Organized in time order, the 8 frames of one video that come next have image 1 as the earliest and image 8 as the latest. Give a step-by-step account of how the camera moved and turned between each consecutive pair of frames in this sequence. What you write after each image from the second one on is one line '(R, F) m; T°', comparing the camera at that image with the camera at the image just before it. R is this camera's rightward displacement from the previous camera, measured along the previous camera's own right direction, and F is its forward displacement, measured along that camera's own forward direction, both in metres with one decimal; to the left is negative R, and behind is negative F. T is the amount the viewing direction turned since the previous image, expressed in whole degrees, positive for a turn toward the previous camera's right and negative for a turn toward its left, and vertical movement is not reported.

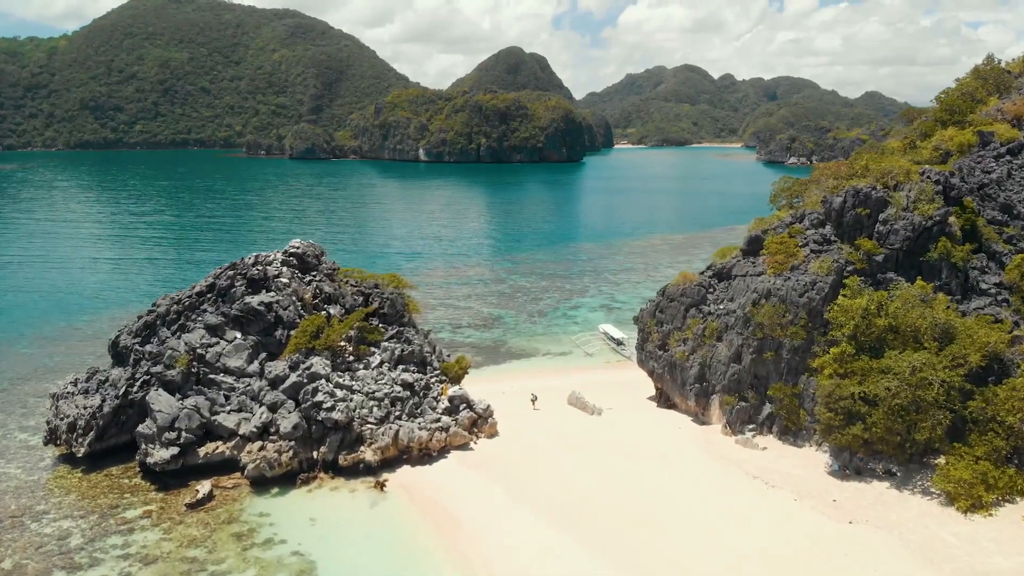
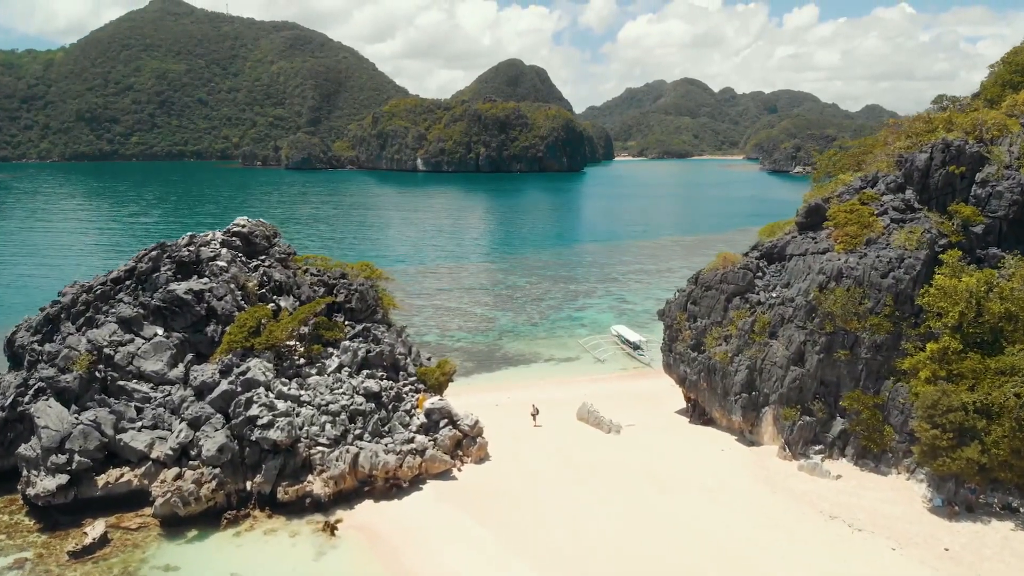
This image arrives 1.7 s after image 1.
(+0.2, +6.4) m; 0°
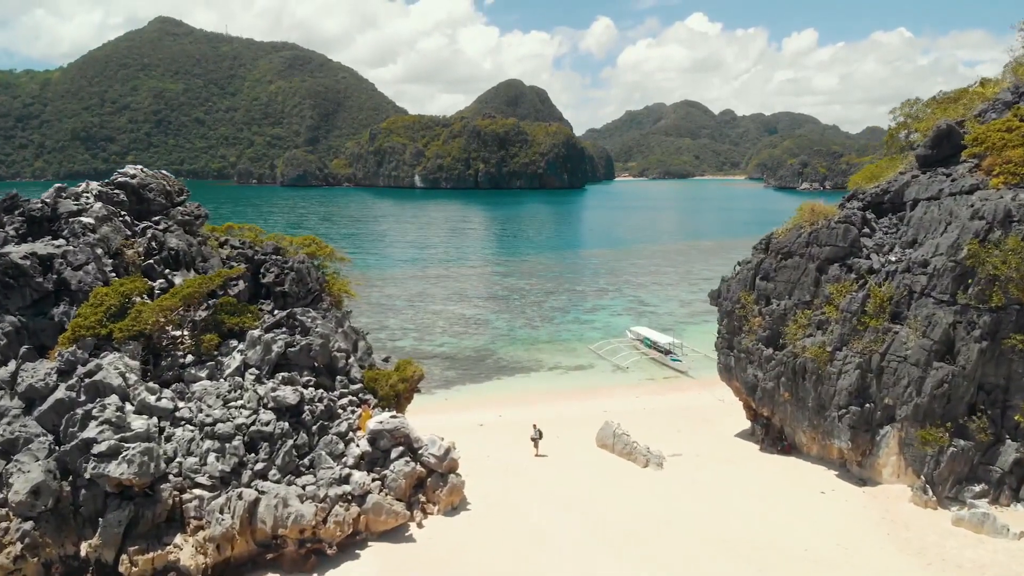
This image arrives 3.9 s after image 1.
(+0.3, +7.7) m; 0°
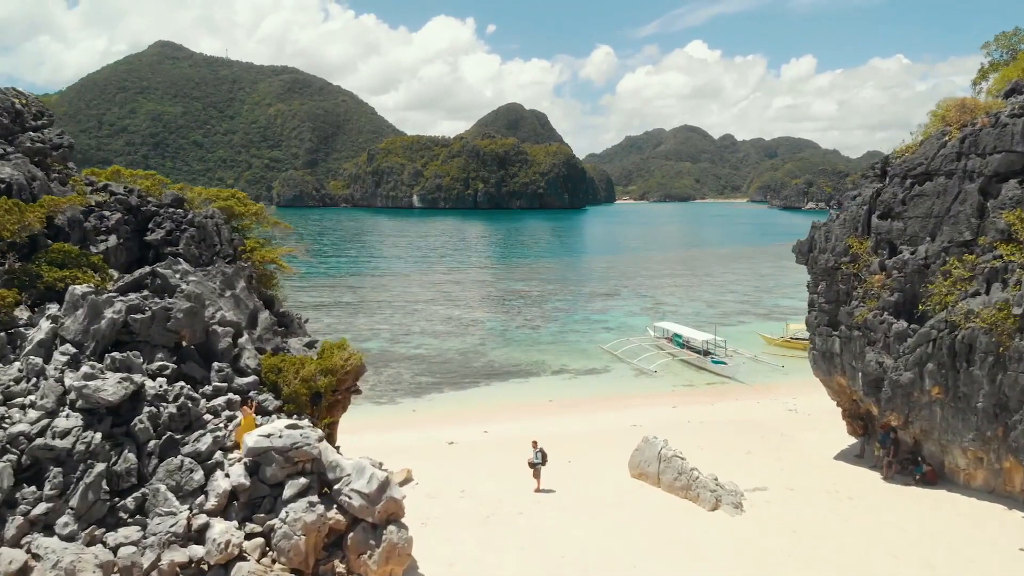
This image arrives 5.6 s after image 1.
(+0.2, +6.0) m; 0°
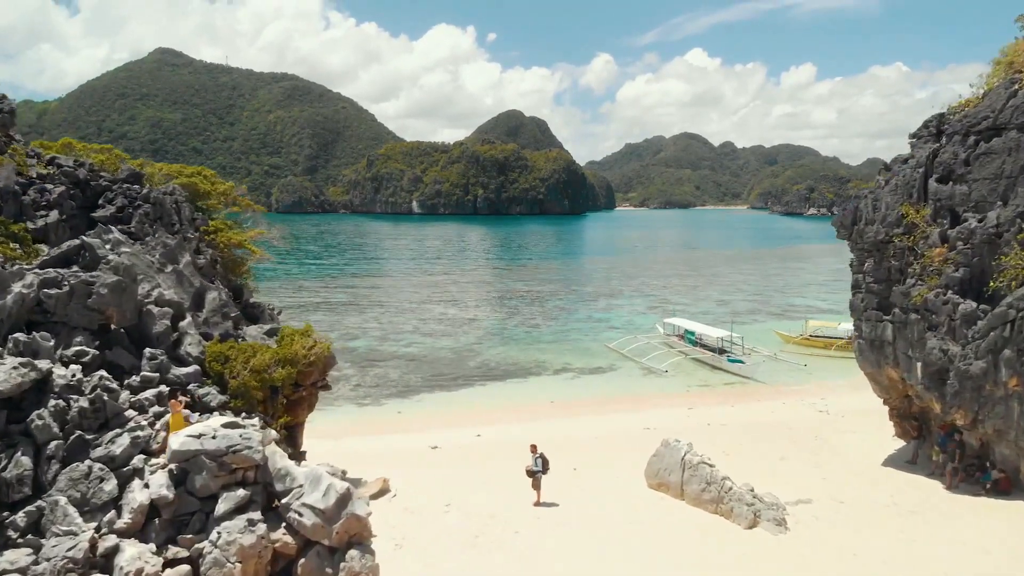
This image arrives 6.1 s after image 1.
(+0.1, +1.7) m; 0°
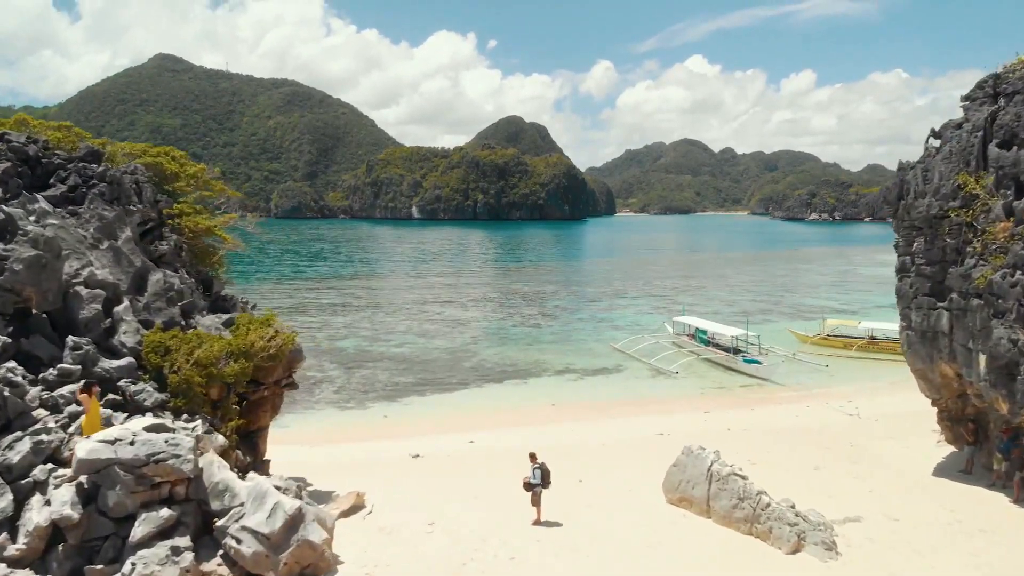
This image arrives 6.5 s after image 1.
(+0.1, +1.3) m; 0°
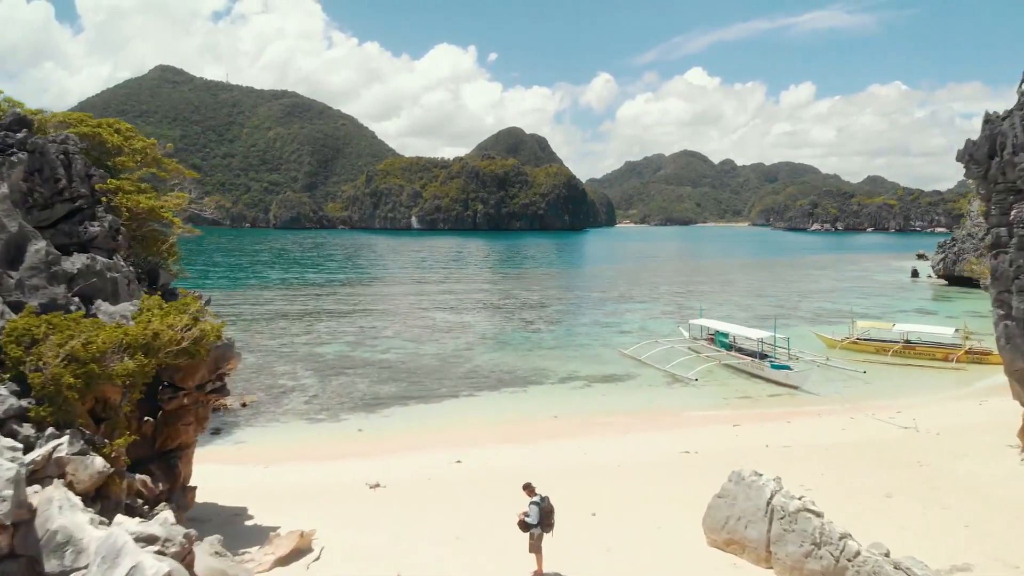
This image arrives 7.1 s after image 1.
(+0.1, +1.9) m; 0°
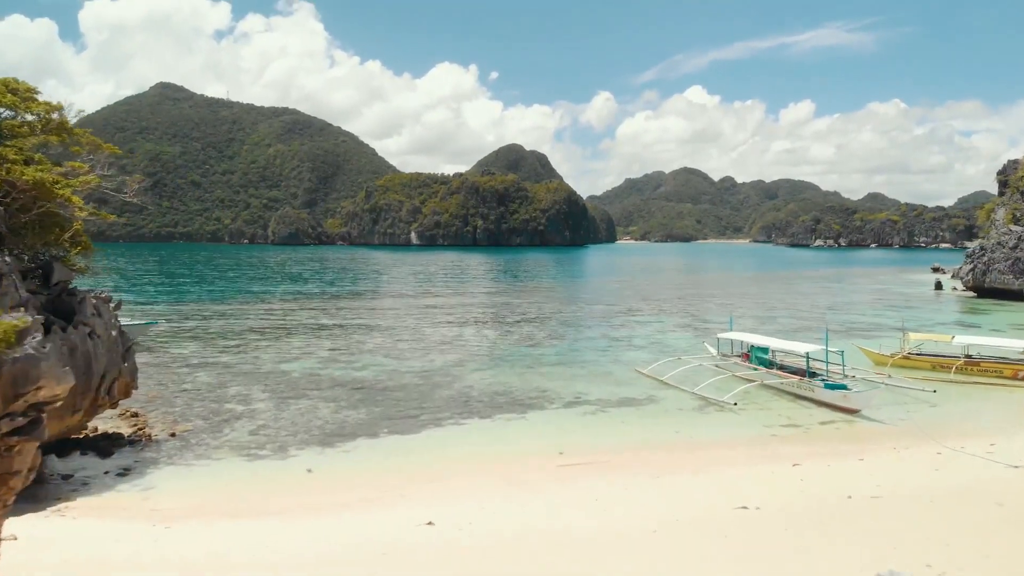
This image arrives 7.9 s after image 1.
(+0.1, +2.4) m; 0°
